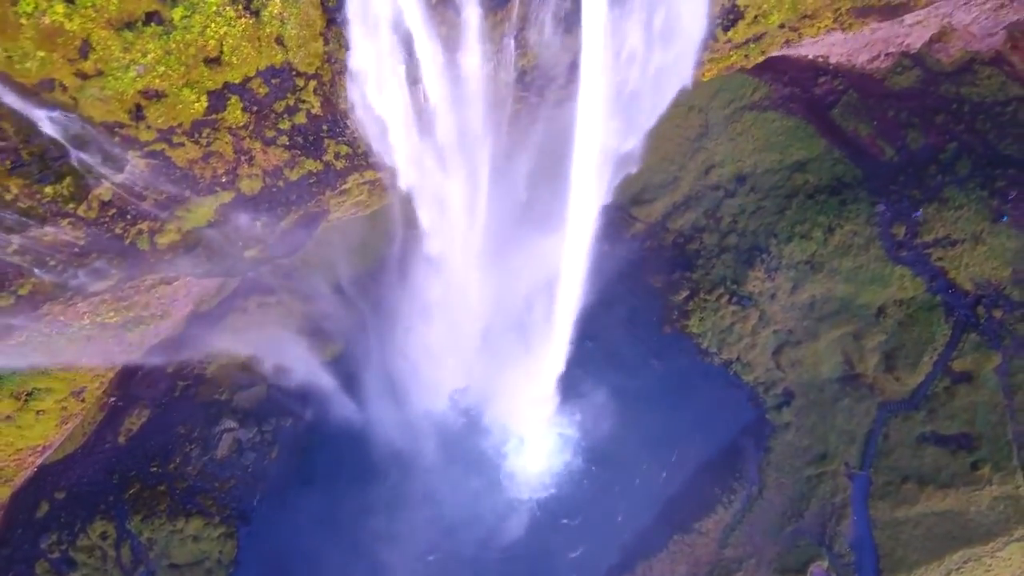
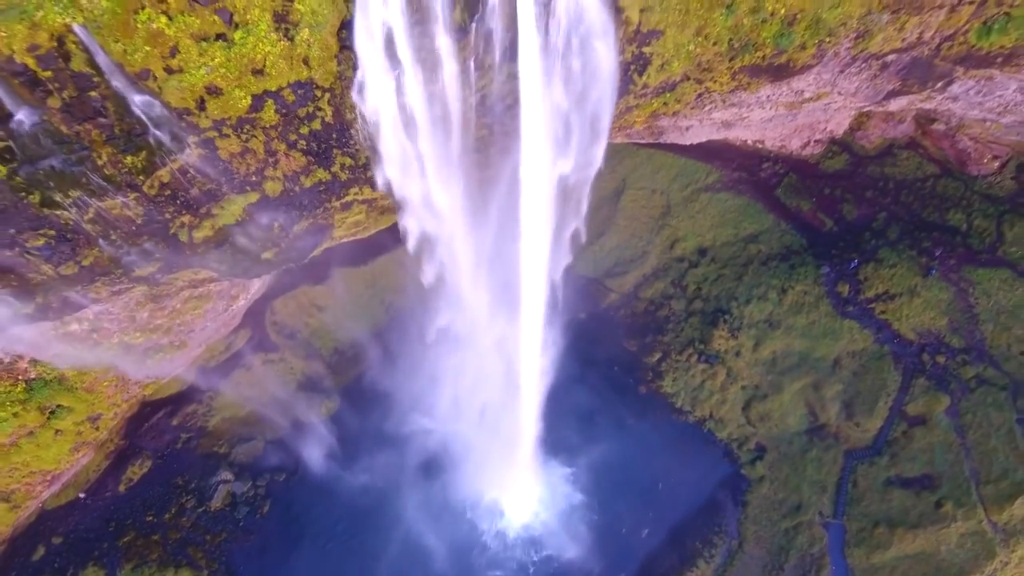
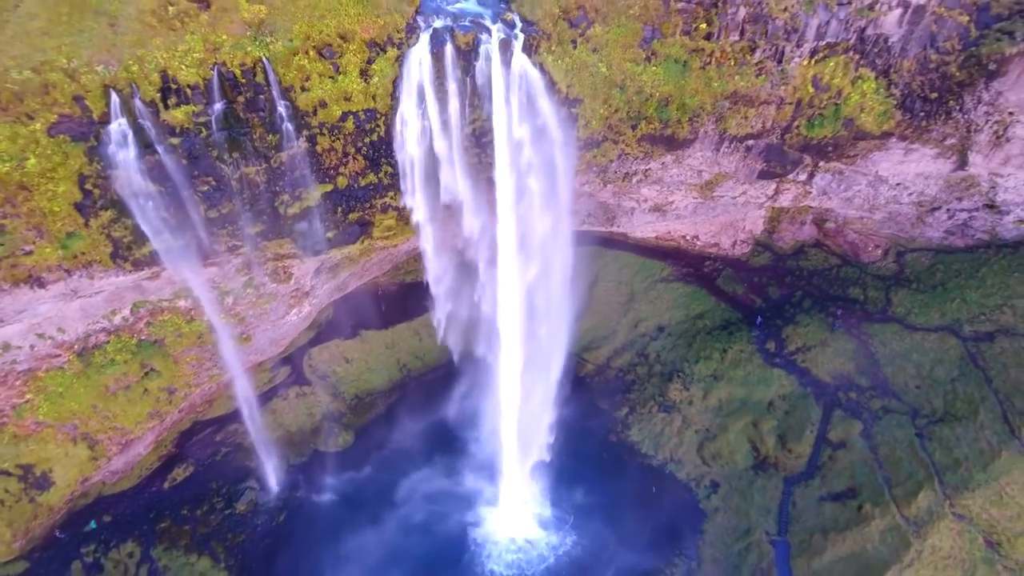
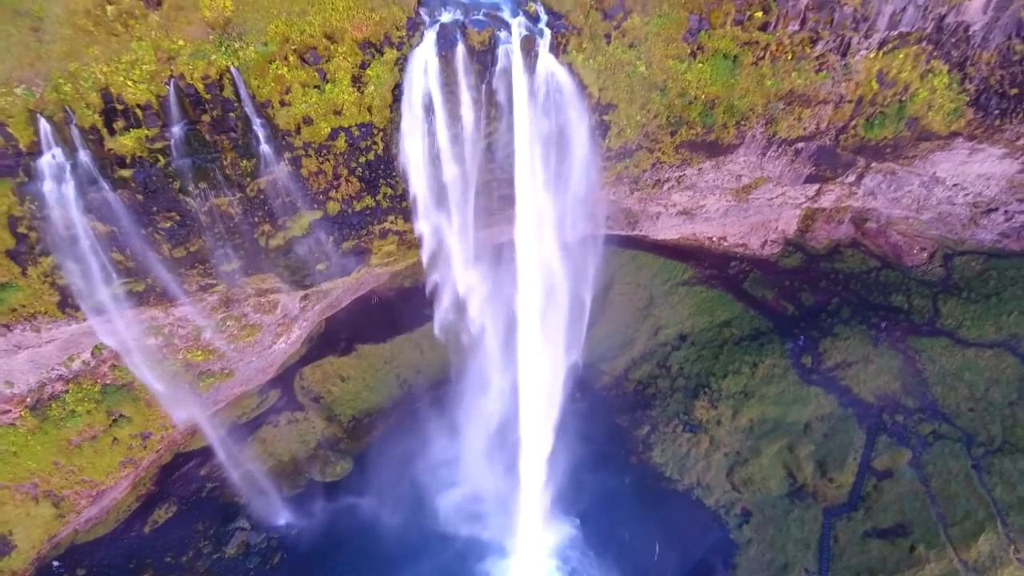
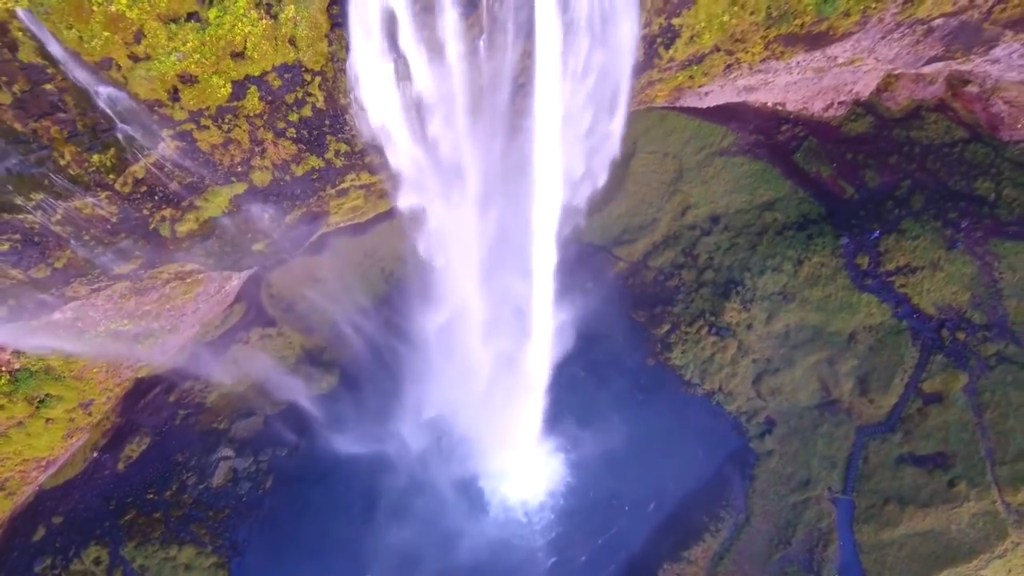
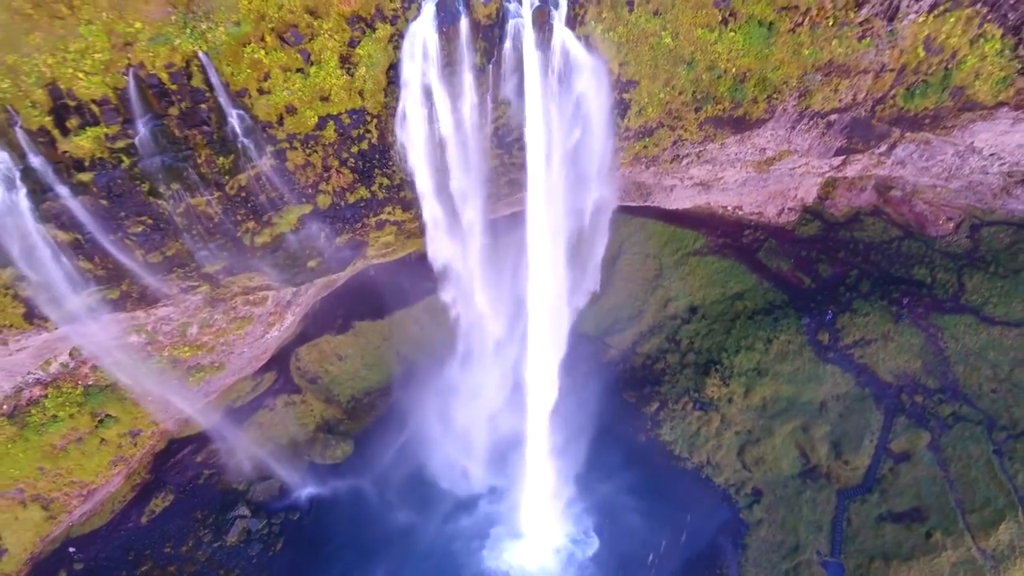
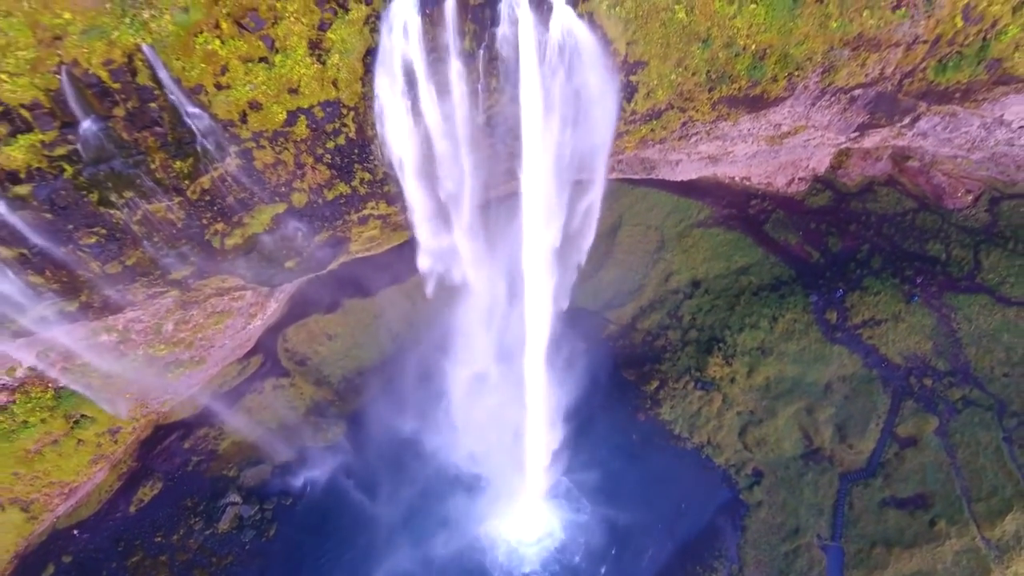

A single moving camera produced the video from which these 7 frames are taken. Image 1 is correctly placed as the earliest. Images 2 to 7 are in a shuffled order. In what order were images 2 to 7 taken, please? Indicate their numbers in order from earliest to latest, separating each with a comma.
5, 2, 7, 6, 4, 3
